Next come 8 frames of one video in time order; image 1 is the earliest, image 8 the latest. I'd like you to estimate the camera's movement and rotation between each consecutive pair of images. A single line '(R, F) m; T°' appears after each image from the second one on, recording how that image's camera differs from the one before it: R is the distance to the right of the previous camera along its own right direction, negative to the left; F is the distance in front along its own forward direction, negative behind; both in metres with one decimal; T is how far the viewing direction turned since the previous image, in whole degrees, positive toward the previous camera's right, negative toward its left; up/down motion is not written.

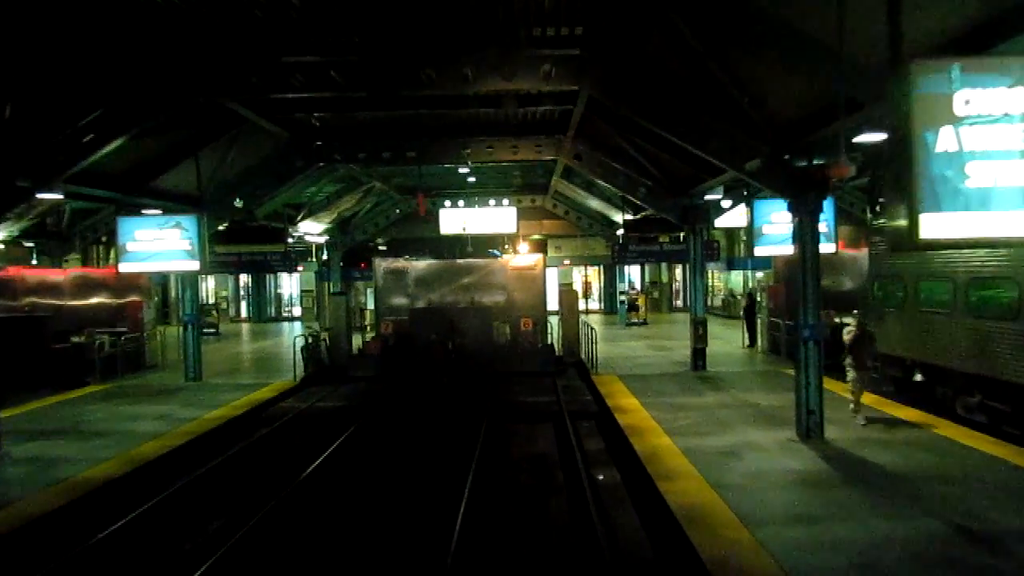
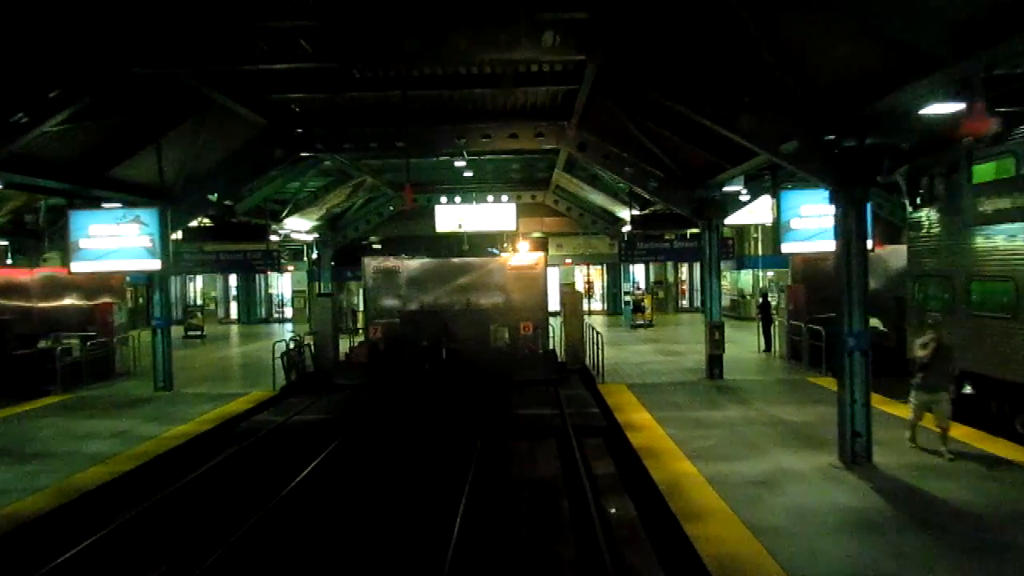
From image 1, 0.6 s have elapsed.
(0.0, +1.5) m; 0°
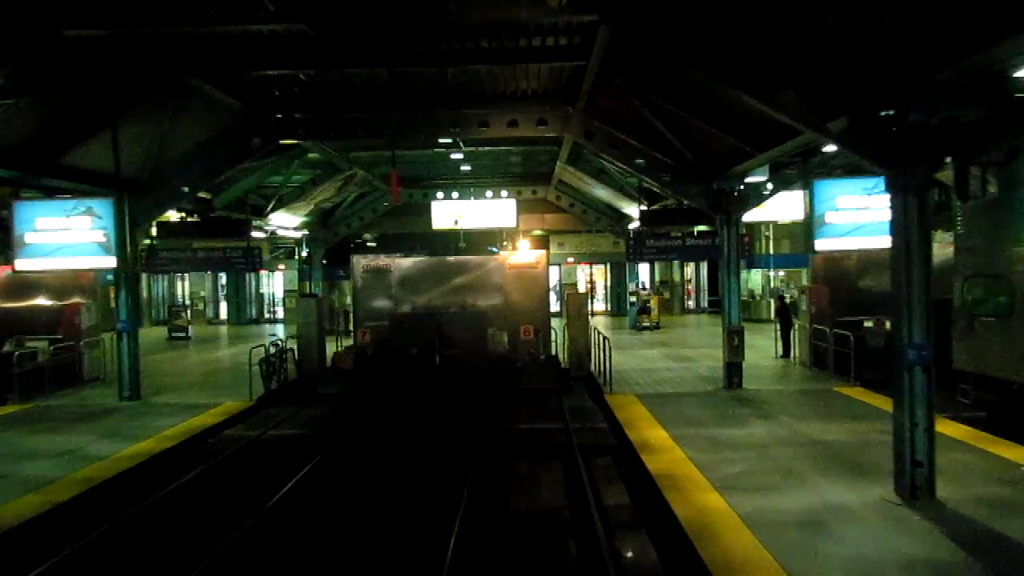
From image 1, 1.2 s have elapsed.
(0.0, +1.5) m; 0°
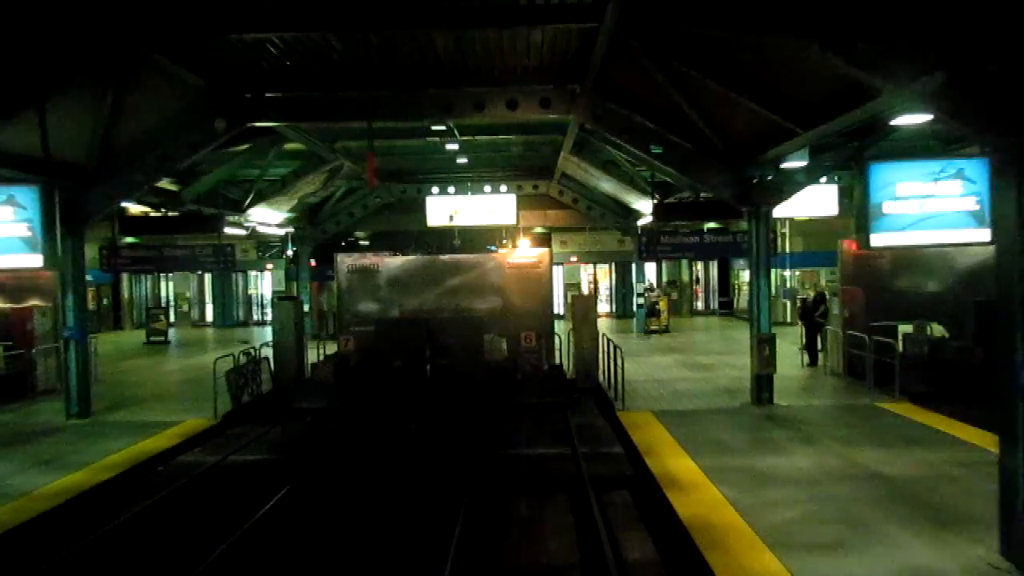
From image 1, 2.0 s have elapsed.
(0.0, +1.8) m; 0°
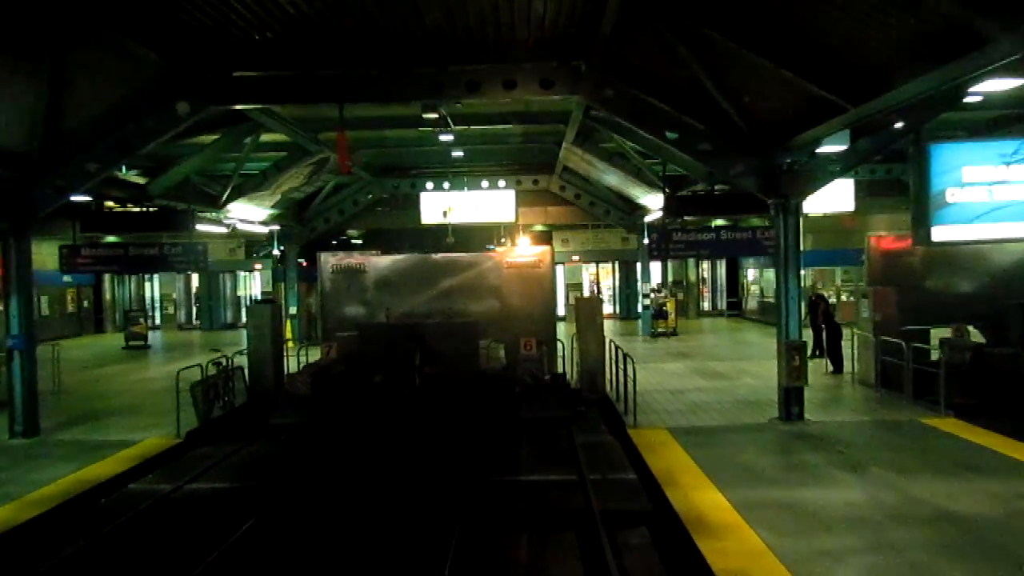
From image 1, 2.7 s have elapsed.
(0.0, +1.5) m; 0°
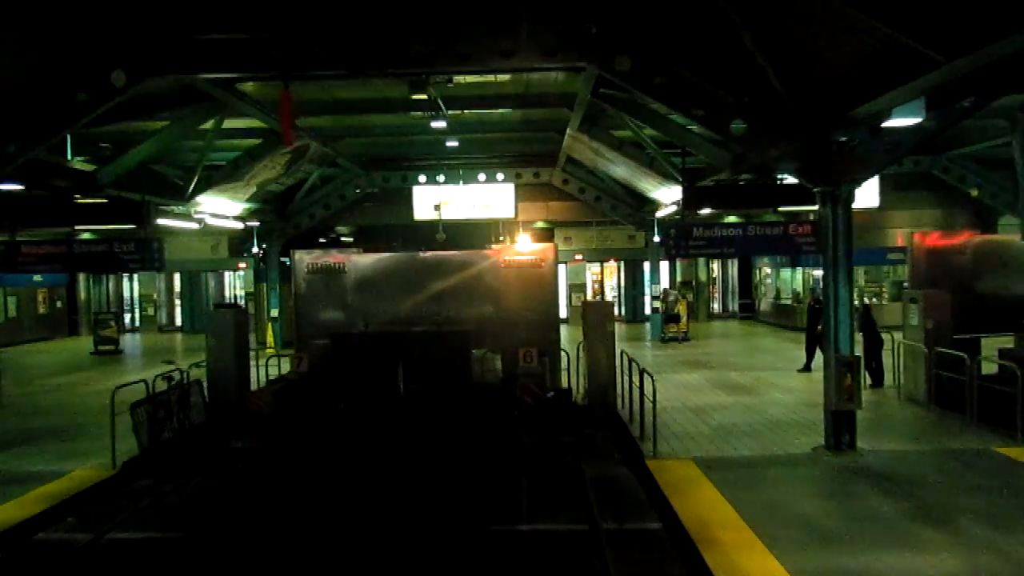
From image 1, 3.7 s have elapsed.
(0.0, +1.9) m; 0°
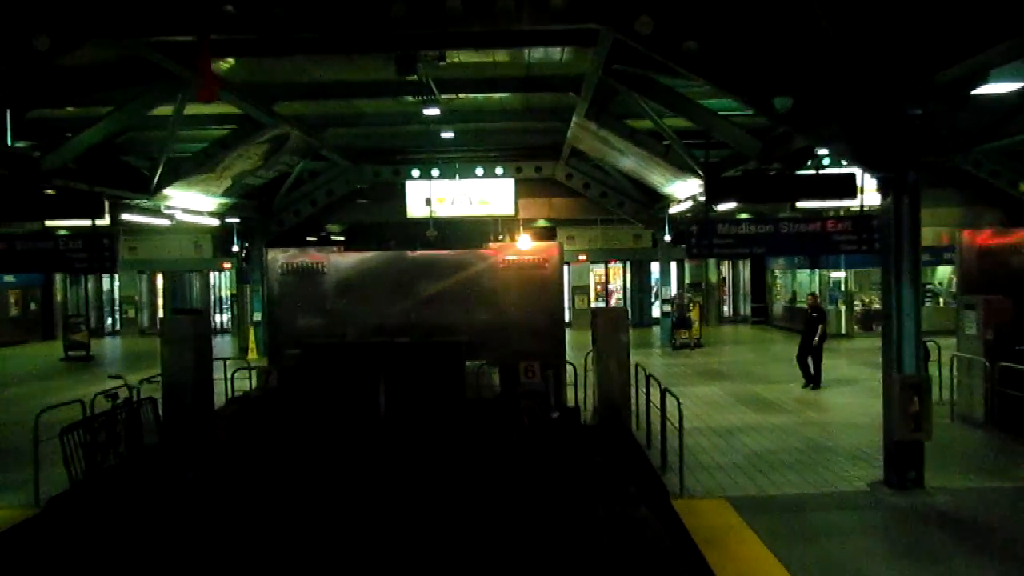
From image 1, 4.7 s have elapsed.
(0.0, +1.6) m; 0°
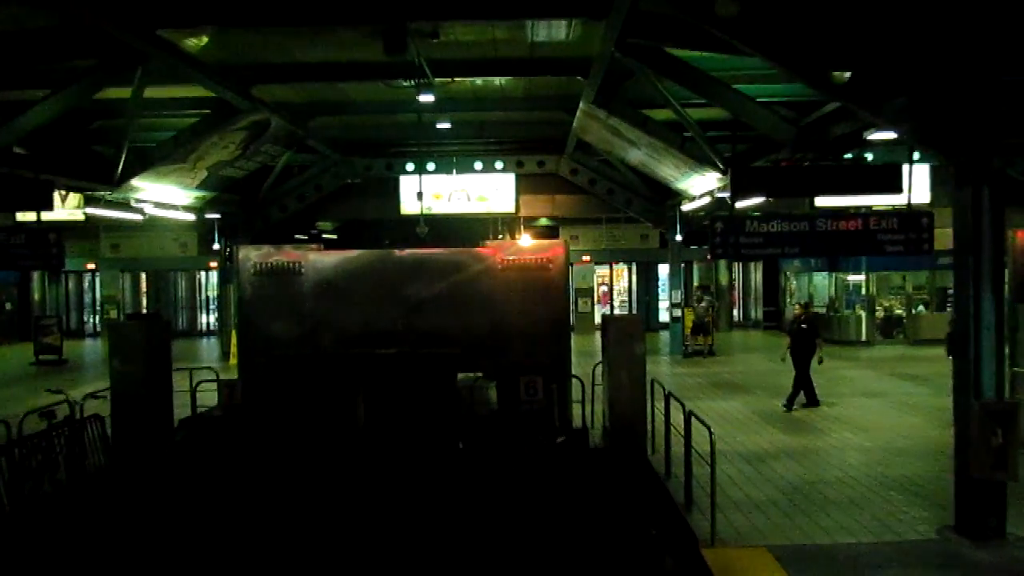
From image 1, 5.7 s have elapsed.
(0.0, +1.4) m; 0°
